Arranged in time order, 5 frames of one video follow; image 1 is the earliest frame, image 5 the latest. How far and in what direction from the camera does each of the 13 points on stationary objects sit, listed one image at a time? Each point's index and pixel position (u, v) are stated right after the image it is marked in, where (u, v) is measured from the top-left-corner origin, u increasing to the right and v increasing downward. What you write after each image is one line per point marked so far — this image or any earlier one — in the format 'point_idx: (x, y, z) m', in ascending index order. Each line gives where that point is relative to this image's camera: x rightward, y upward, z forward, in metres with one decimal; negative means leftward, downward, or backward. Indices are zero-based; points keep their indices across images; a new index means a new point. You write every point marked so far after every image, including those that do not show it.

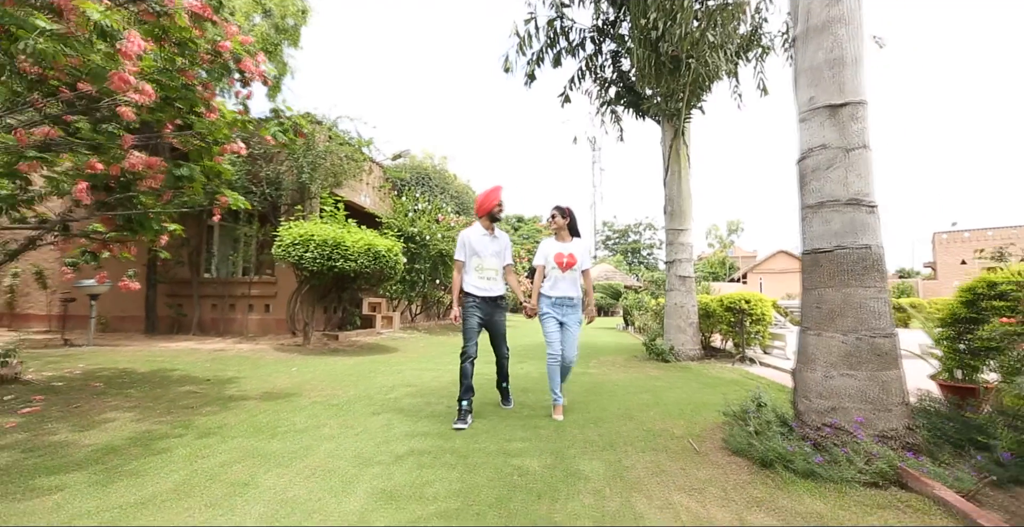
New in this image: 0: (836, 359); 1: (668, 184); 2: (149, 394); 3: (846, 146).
0: (+1.8, -0.5, +2.7) m
1: (+2.5, +1.3, +7.8) m
2: (-3.3, -1.2, +4.5) m
3: (+1.9, +0.7, +2.8) m
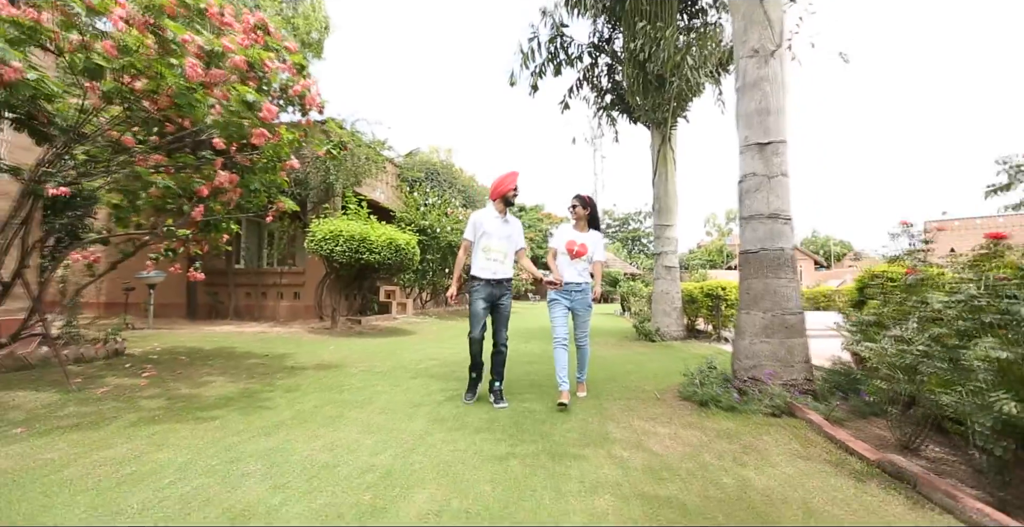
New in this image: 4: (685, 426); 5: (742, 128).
0: (+1.8, -0.5, +3.7) m
1: (+2.6, +1.4, +8.8) m
2: (-3.2, -1.1, +5.5) m
3: (+2.0, +0.7, +3.8) m
4: (+1.1, -1.0, +3.1) m
5: (+1.9, +1.1, +4.0) m
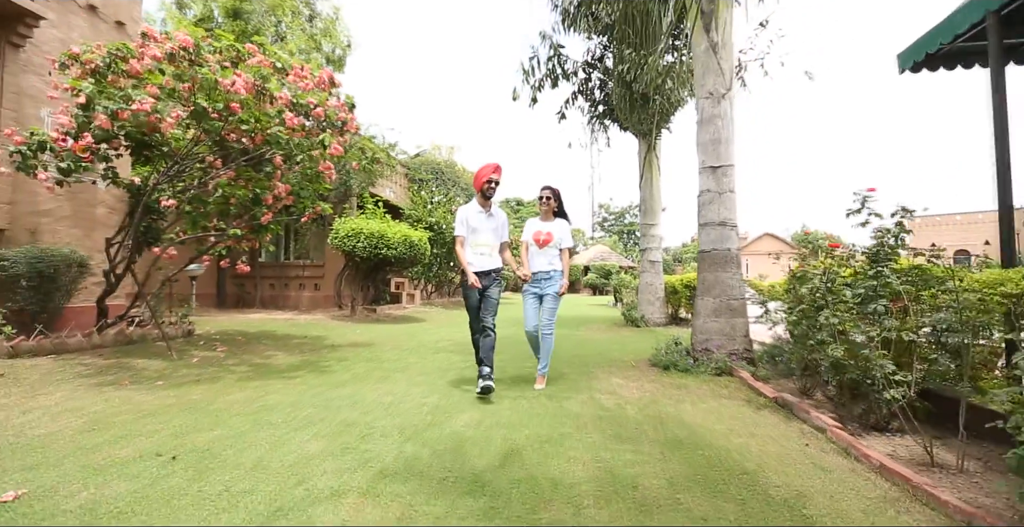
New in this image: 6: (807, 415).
0: (+1.9, -0.5, +4.8) m
1: (+2.6, +1.5, +9.9) m
2: (-3.1, -1.1, +6.6) m
3: (+2.0, +0.7, +4.9) m
4: (+1.2, -1.0, +4.2) m
5: (+1.9, +1.1, +5.0) m
6: (+1.8, -1.0, +3.1) m
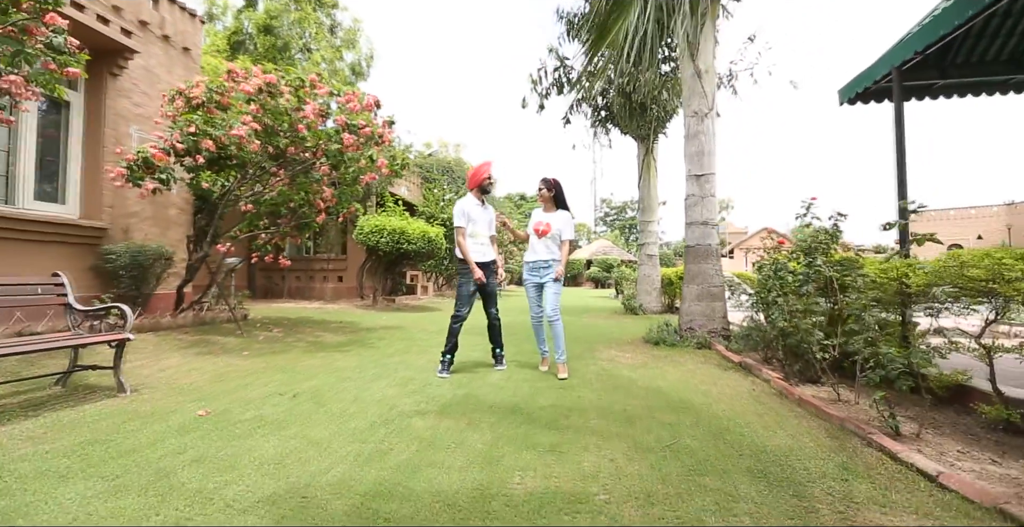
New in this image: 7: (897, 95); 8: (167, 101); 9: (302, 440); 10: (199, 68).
0: (+2.1, -0.4, +5.7) m
1: (+2.8, +1.6, +10.8) m
2: (-2.9, -1.0, +7.6) m
3: (+2.2, +0.8, +5.8) m
4: (+1.3, -0.9, +5.2) m
5: (+2.1, +1.2, +6.0) m
6: (+2.0, -0.9, +4.1) m
7: (+3.1, +1.3, +4.0) m
8: (-3.8, +1.8, +5.5) m
9: (-1.1, -0.9, +2.5) m
10: (-4.4, +2.7, +6.9) m
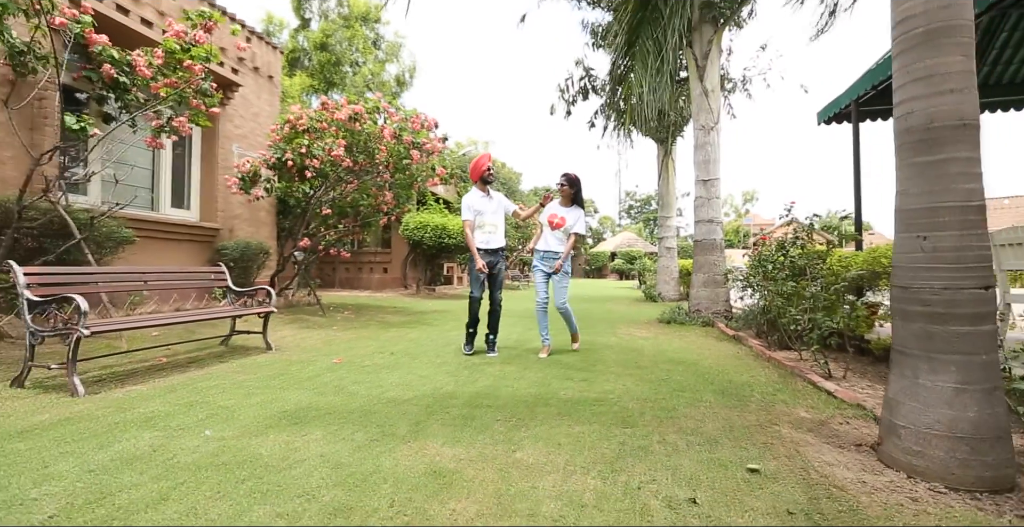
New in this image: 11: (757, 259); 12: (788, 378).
0: (+2.6, -0.3, +6.8) m
1: (+3.5, +1.8, +11.7) m
2: (-2.4, -0.8, +8.8) m
3: (+2.7, +0.9, +6.8) m
4: (+1.8, -0.8, +6.3) m
5: (+2.6, +1.3, +7.0) m
6: (+2.4, -0.8, +5.1) m
7: (+3.4, +1.4, +4.9) m
8: (-3.3, +1.9, +6.8) m
9: (-0.7, -0.8, +3.7) m
10: (-3.8, +2.8, +8.2) m
11: (+2.6, +0.1, +5.3) m
12: (+2.0, -0.8, +3.6) m
